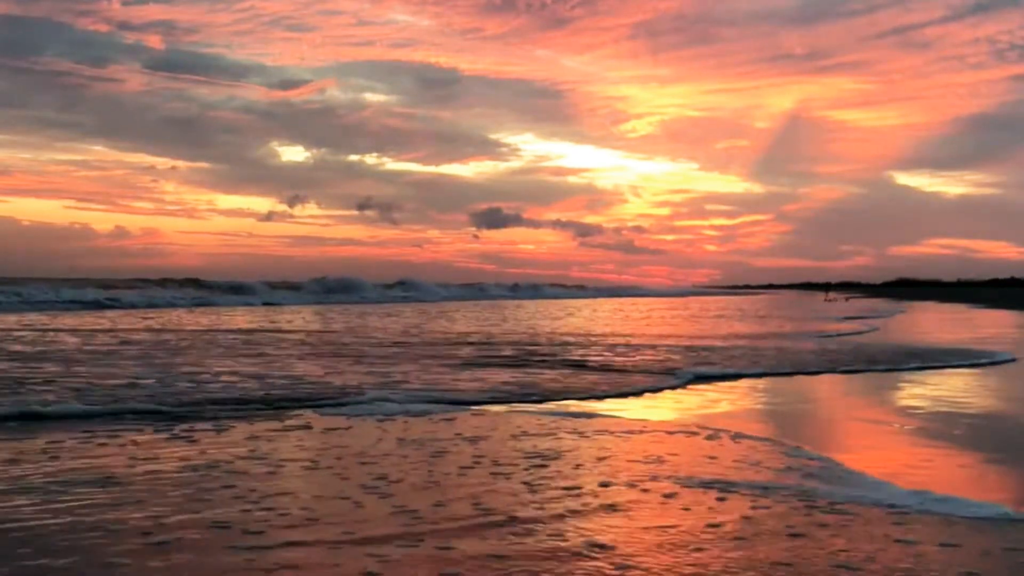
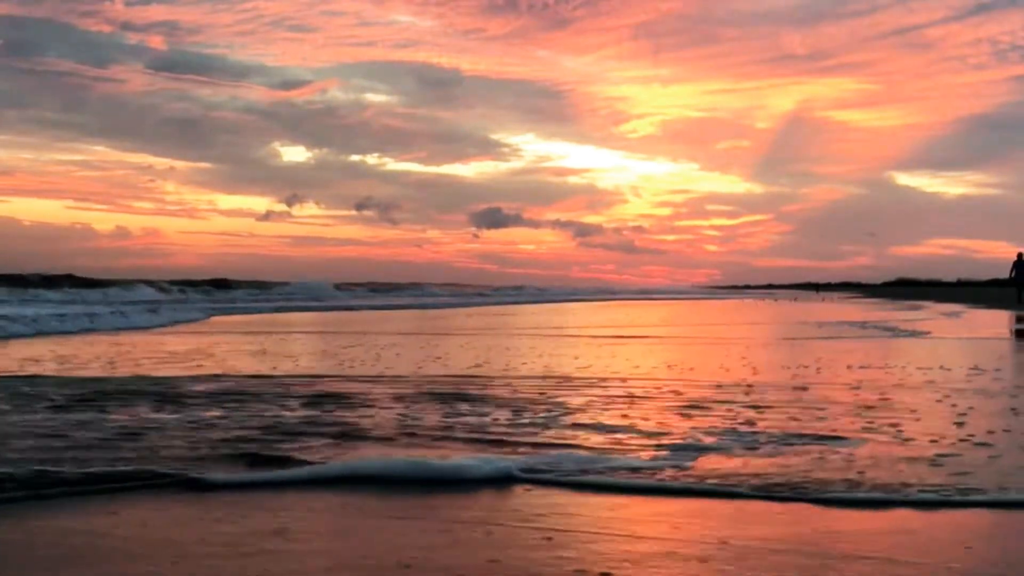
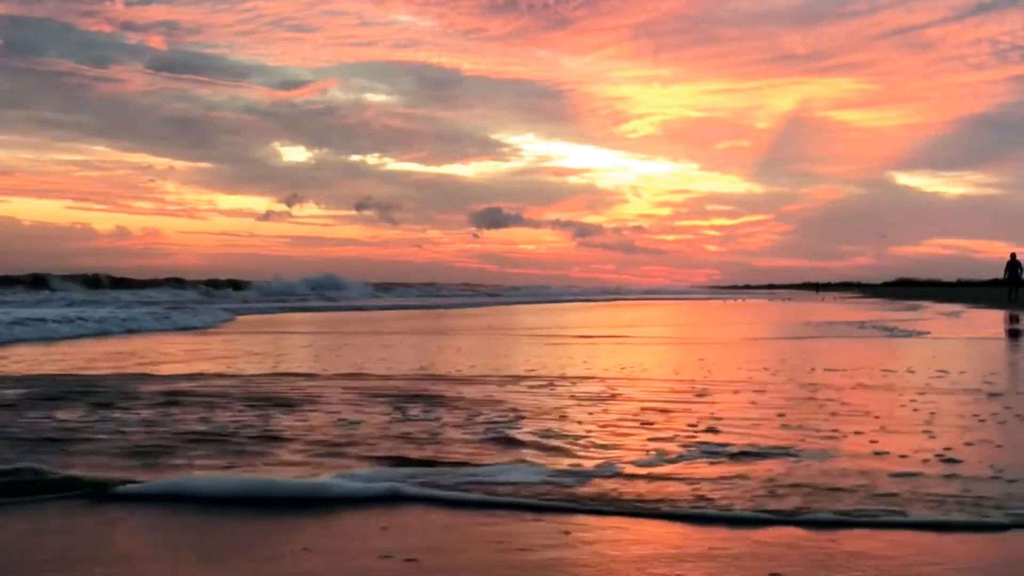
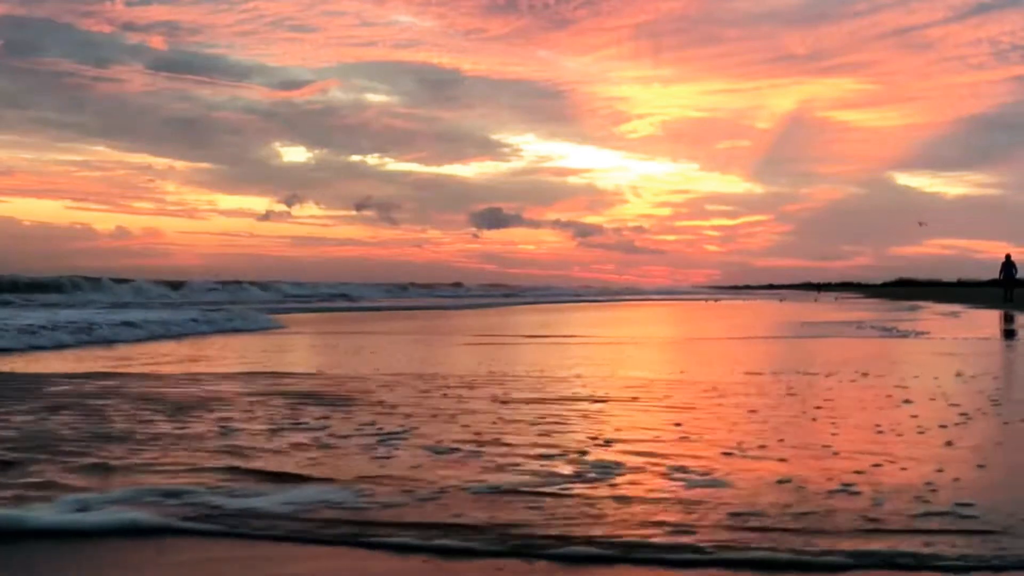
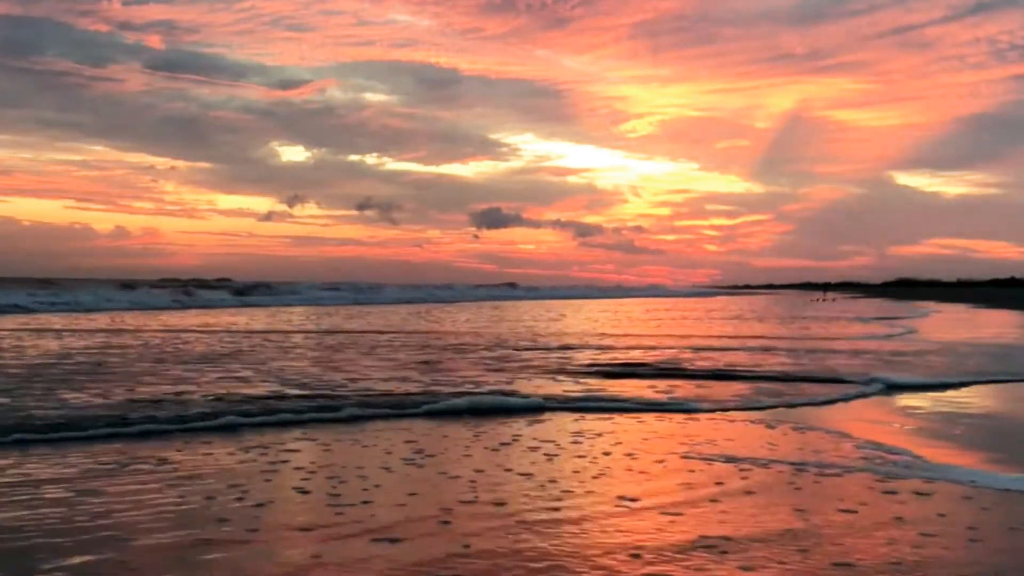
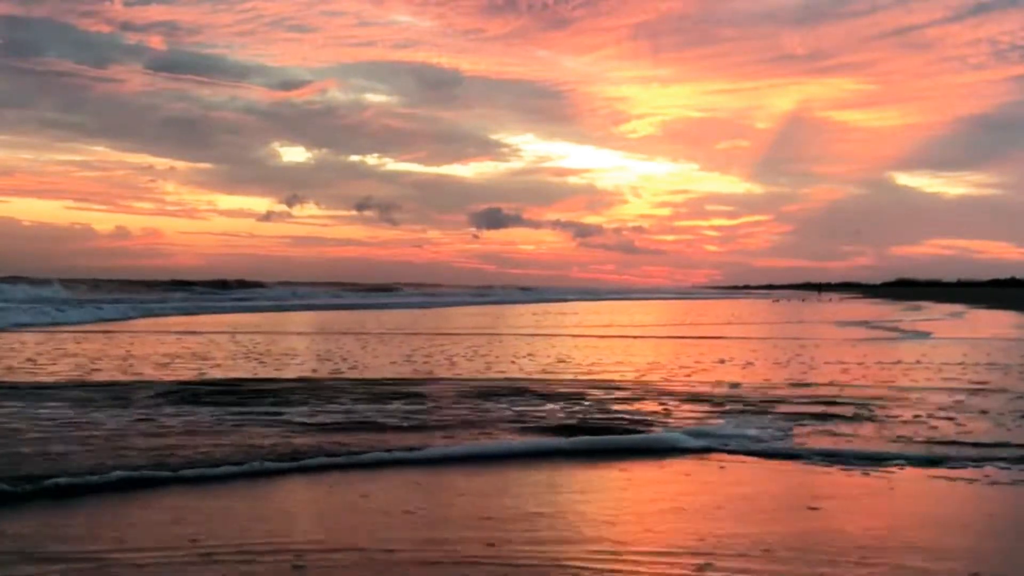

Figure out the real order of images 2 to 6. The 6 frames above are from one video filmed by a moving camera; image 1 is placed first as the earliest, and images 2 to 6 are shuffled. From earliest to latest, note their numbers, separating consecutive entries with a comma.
5, 6, 2, 3, 4
